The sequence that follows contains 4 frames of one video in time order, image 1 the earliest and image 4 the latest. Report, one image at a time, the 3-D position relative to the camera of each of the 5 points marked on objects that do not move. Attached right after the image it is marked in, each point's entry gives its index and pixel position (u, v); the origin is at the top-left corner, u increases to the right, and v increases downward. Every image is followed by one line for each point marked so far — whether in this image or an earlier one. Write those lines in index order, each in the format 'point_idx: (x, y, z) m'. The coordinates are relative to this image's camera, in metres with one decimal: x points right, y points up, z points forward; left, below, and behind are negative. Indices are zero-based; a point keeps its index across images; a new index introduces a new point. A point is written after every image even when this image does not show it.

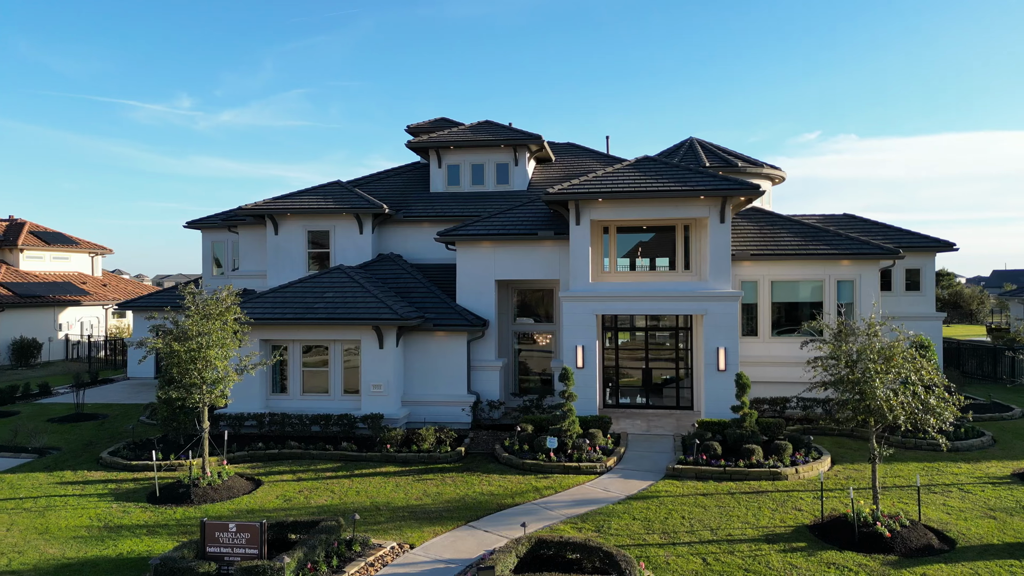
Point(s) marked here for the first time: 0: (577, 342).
0: (+1.8, -1.4, +15.5) m
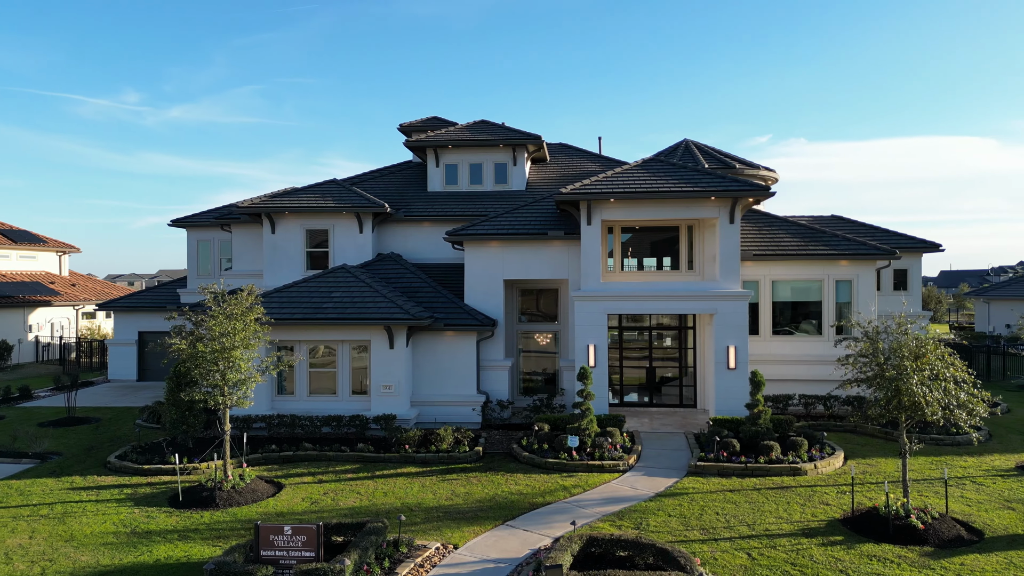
0: (+2.1, -1.4, +15.5) m
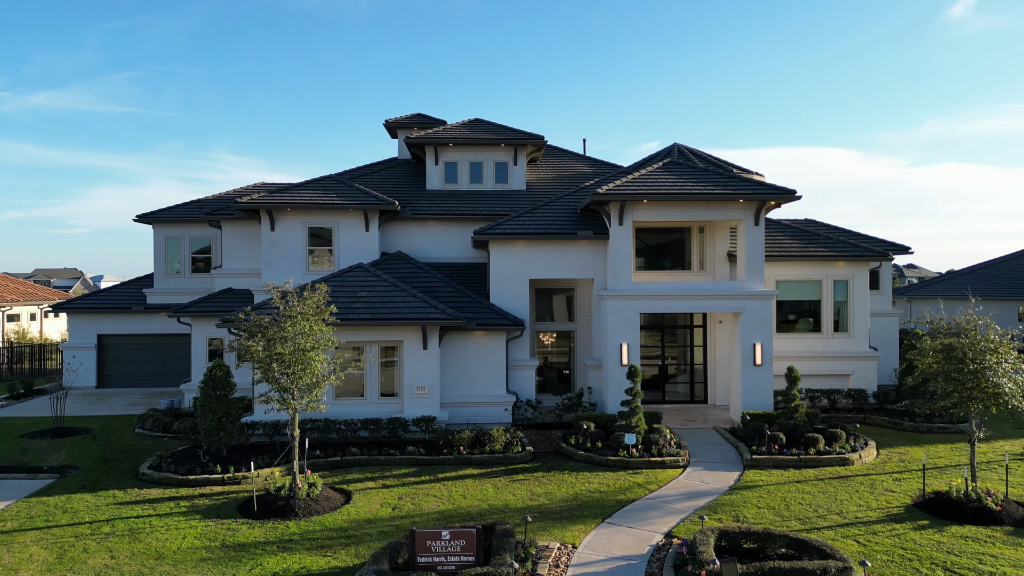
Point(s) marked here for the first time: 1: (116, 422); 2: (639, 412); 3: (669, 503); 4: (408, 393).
0: (+2.9, -1.4, +15.7) m
1: (-11.7, -3.9, +17.1) m
2: (+2.8, -2.8, +13.0) m
3: (+2.6, -3.6, +9.7) m
4: (-2.7, -2.7, +14.8) m
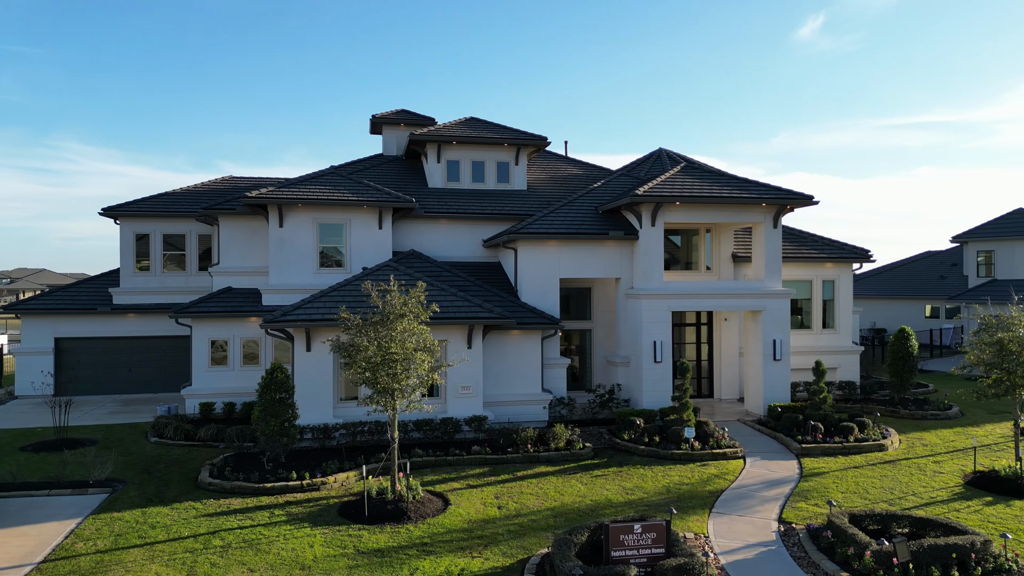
0: (+3.9, -1.4, +16.3) m
1: (-10.8, -3.9, +16.0) m
2: (+4.2, -2.8, +13.6) m
3: (+4.3, -3.6, +10.3) m
4: (-1.5, -2.7, +14.7) m
